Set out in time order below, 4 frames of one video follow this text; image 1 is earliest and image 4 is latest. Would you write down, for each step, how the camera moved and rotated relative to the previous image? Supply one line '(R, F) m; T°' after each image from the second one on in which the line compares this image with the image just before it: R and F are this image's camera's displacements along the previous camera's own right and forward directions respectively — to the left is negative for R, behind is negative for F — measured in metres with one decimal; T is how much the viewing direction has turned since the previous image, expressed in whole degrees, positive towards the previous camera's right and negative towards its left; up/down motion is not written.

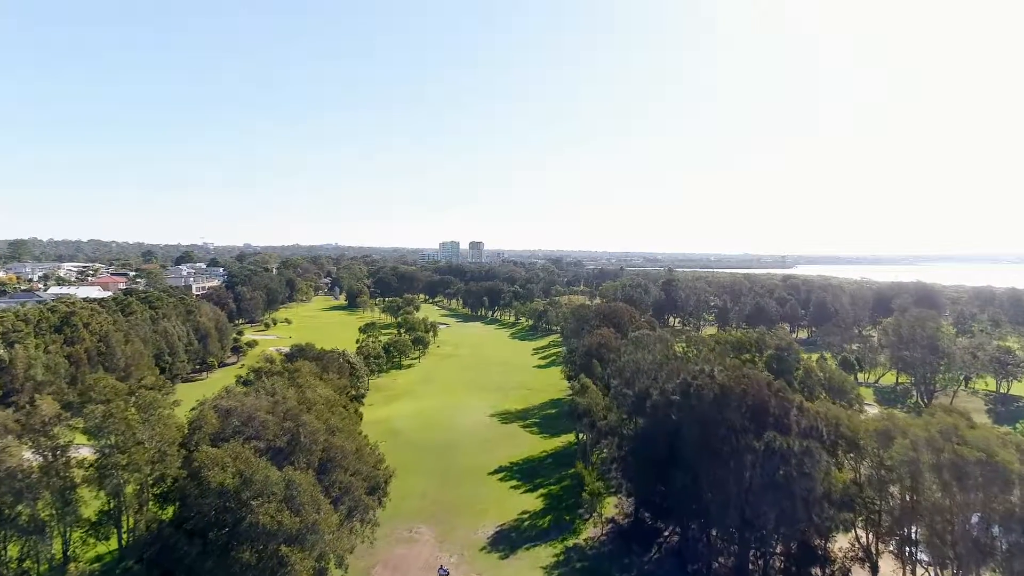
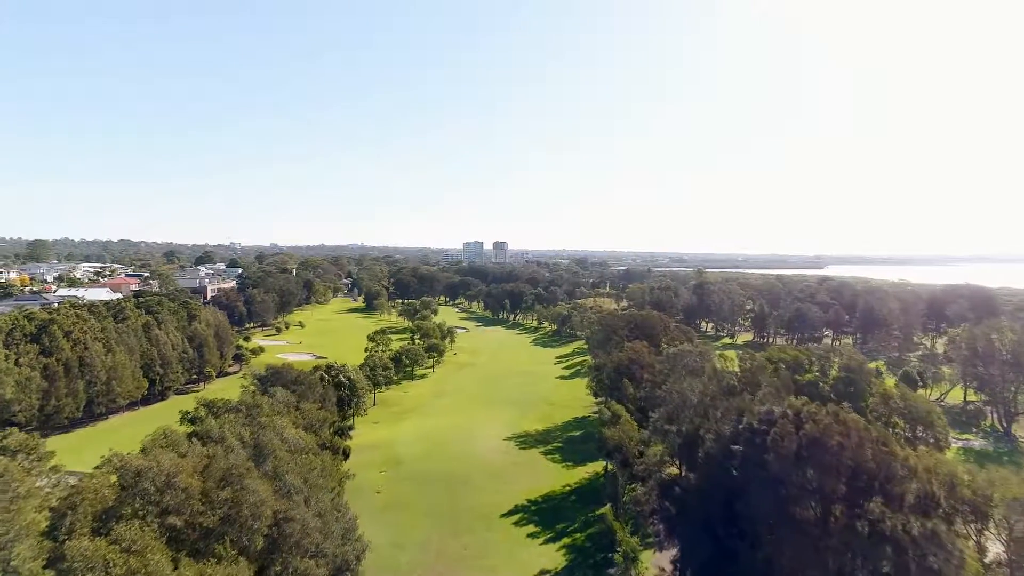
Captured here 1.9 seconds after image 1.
(+0.3, +5.6) m; -3°
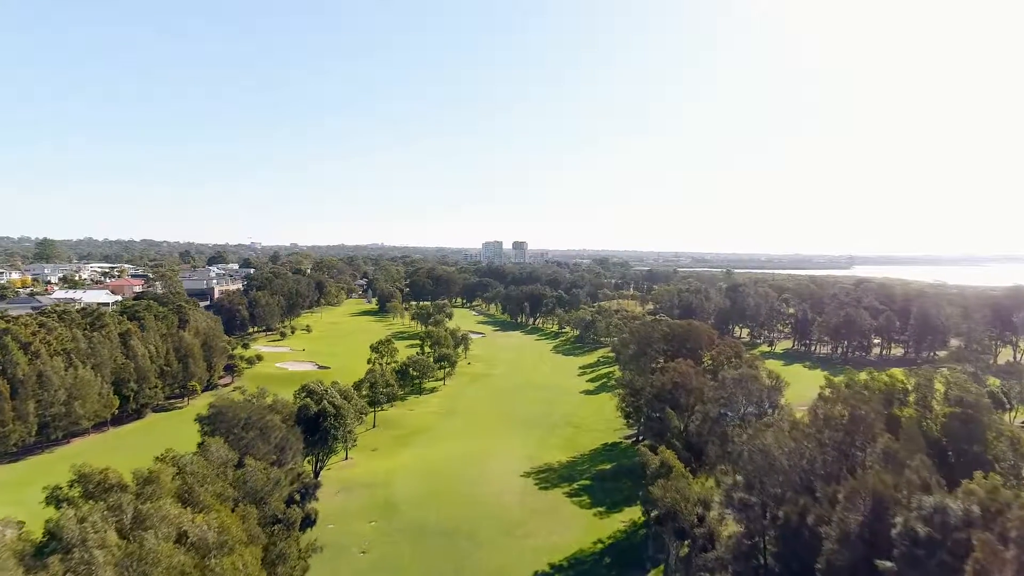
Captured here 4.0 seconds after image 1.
(0.0, +6.8) m; -2°
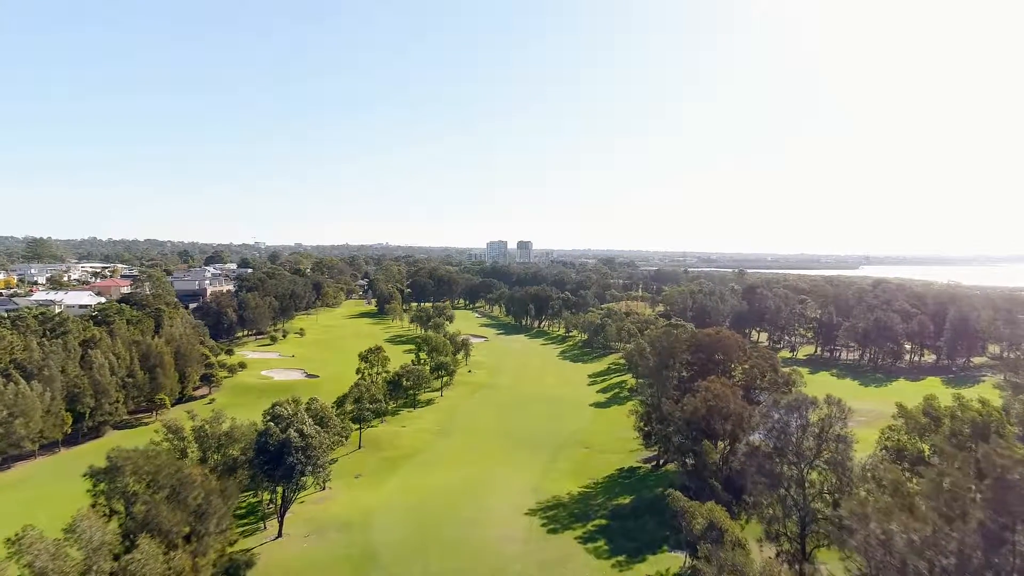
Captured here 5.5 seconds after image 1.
(+0.2, +5.3) m; -1°
